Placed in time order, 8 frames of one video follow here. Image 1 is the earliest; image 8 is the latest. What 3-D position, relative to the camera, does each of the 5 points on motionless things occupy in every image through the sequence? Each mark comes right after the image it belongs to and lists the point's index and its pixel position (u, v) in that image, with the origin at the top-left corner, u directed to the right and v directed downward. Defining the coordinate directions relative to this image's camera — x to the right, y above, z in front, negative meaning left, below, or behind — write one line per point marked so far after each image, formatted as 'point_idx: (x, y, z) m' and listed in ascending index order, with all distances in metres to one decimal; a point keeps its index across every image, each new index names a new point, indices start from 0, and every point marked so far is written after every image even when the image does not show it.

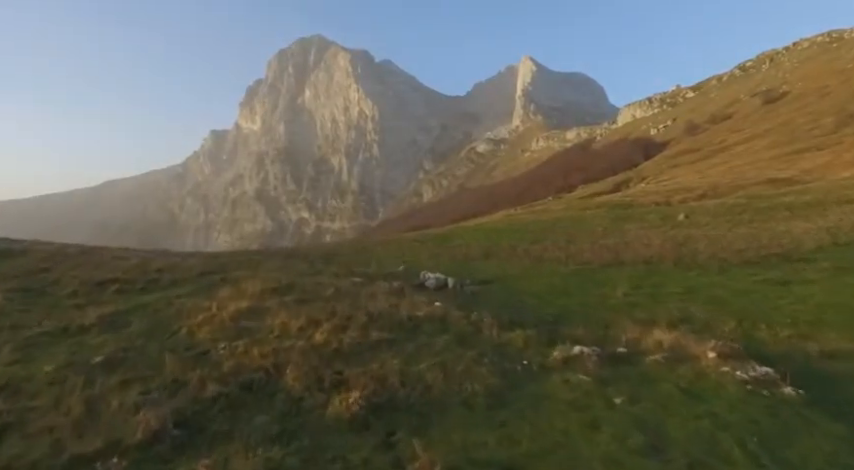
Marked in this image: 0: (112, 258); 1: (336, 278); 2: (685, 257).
0: (-10.3, -0.7, +15.8) m
1: (-2.4, -1.1, +12.8) m
2: (+9.5, -0.8, +18.0) m
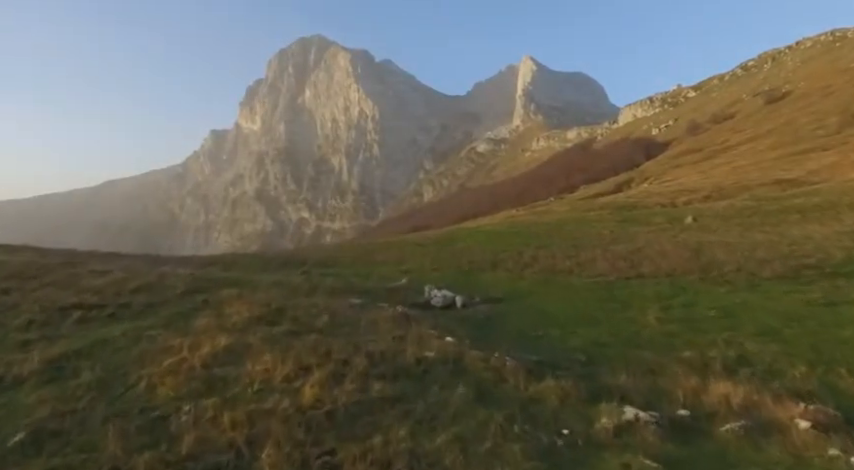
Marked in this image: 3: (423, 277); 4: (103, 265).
0: (-10.1, -1.1, +14.6) m
1: (-2.3, -1.5, +11.6) m
2: (+9.7, -1.1, +16.8) m
3: (0.0, -1.6, +18.1) m
4: (-11.0, -1.1, +16.3) m
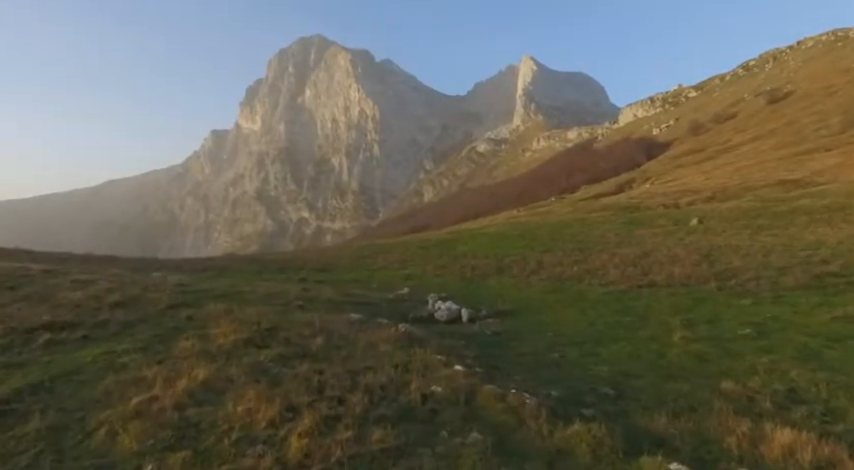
0: (-10.0, -1.3, +13.8) m
1: (-2.2, -1.7, +10.8) m
2: (+9.8, -1.3, +16.0) m
3: (0.0, -1.8, +17.3) m
4: (-10.9, -1.3, +15.6) m
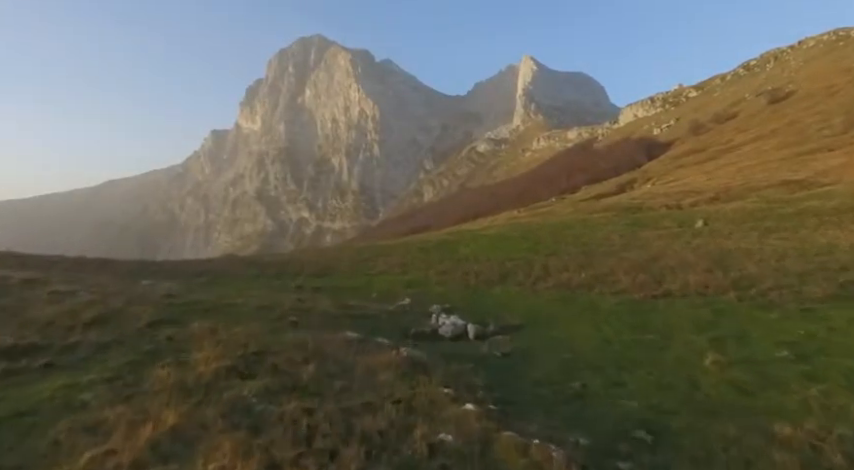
0: (-10.0, -1.5, +13.0) m
1: (-2.1, -1.9, +10.0) m
2: (+9.8, -1.5, +15.2) m
3: (+0.1, -2.0, +16.5) m
4: (-10.8, -1.5, +14.7) m
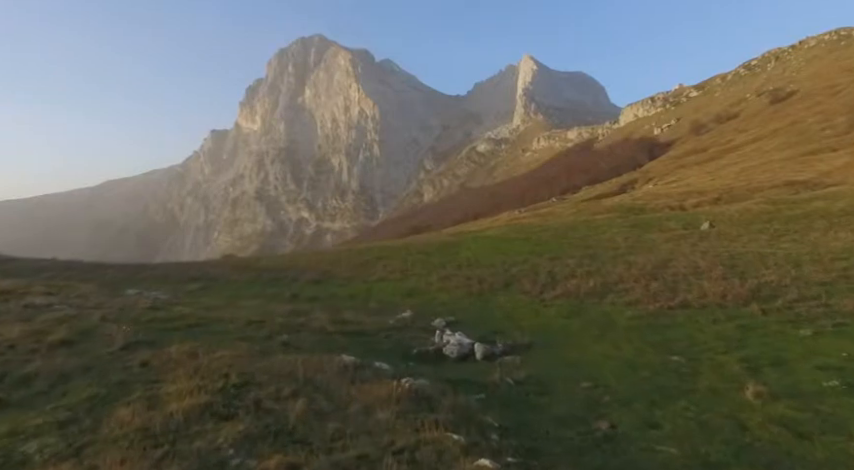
0: (-9.9, -1.7, +12.1) m
1: (-2.0, -2.1, +9.1) m
2: (+9.9, -1.7, +14.3) m
3: (+0.2, -2.2, +15.6) m
4: (-10.7, -1.7, +13.9) m
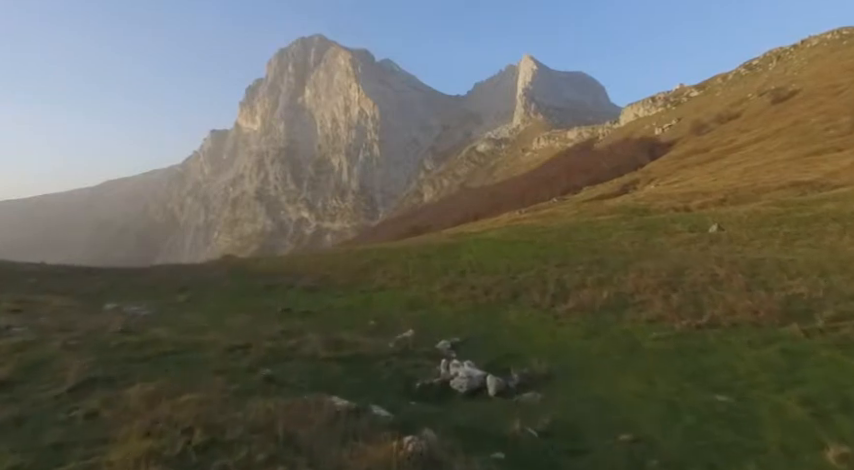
0: (-9.8, -2.0, +10.9) m
1: (-2.0, -2.4, +7.9) m
2: (+10.0, -2.0, +13.1) m
3: (+0.3, -2.5, +14.4) m
4: (-10.6, -2.0, +12.6) m
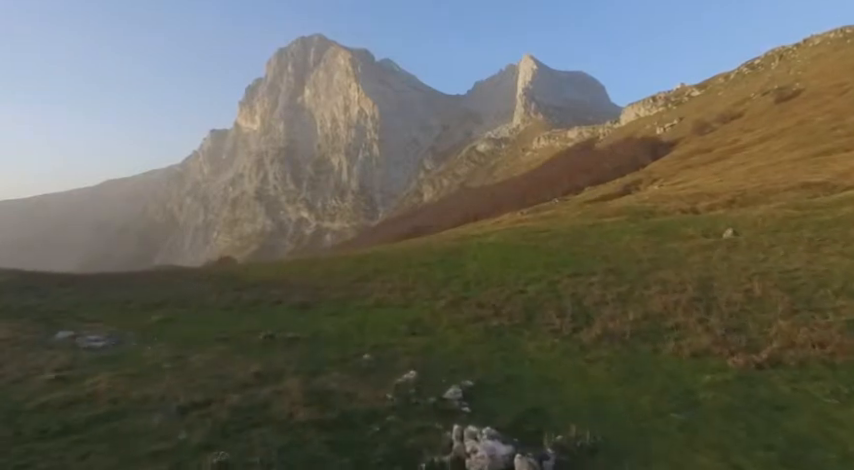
0: (-9.7, -2.4, +8.8) m
1: (-1.8, -2.8, +5.8) m
2: (+10.1, -2.5, +11.0) m
3: (+0.4, -3.0, +12.3) m
4: (-10.5, -2.4, +10.6) m
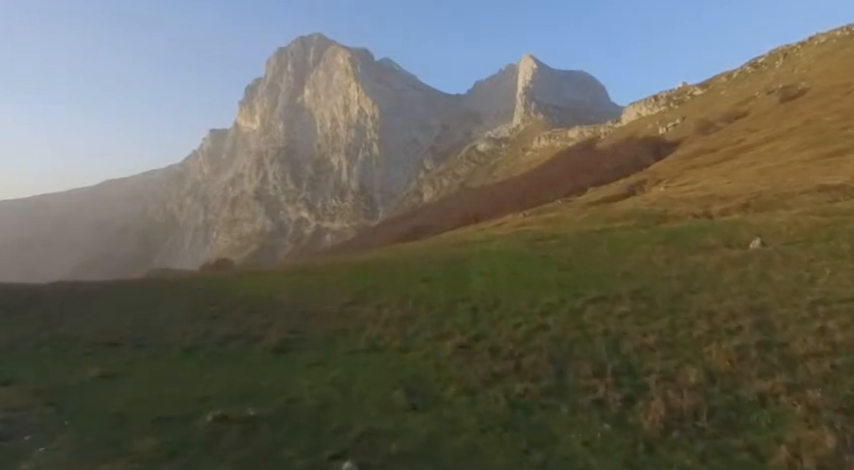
0: (-9.6, -3.4, +5.3) m
1: (-1.7, -3.8, +2.3) m
2: (+10.2, -3.4, +7.5) m
3: (+0.5, -3.9, +8.8) m
4: (-10.4, -3.4, +7.0) m
